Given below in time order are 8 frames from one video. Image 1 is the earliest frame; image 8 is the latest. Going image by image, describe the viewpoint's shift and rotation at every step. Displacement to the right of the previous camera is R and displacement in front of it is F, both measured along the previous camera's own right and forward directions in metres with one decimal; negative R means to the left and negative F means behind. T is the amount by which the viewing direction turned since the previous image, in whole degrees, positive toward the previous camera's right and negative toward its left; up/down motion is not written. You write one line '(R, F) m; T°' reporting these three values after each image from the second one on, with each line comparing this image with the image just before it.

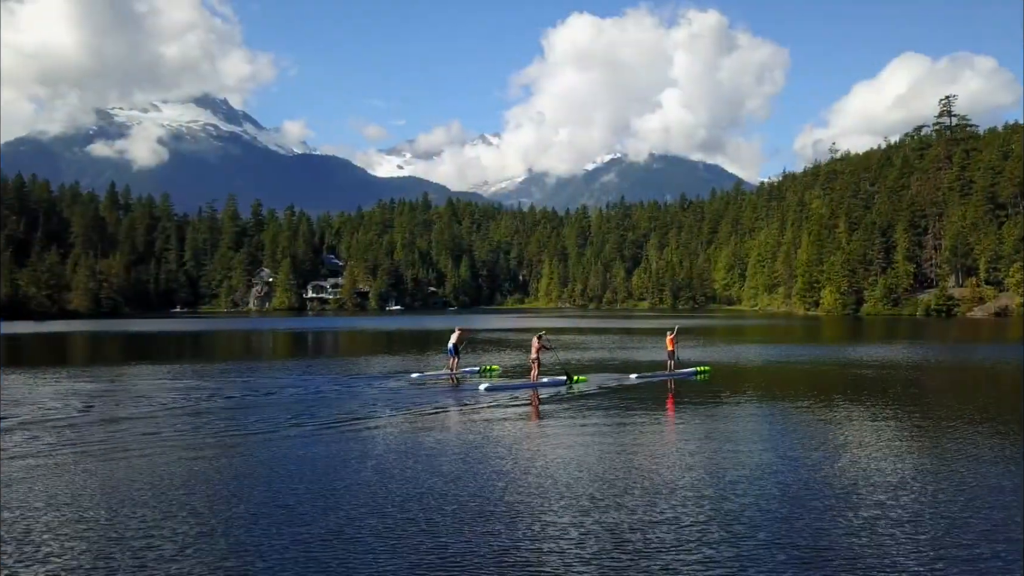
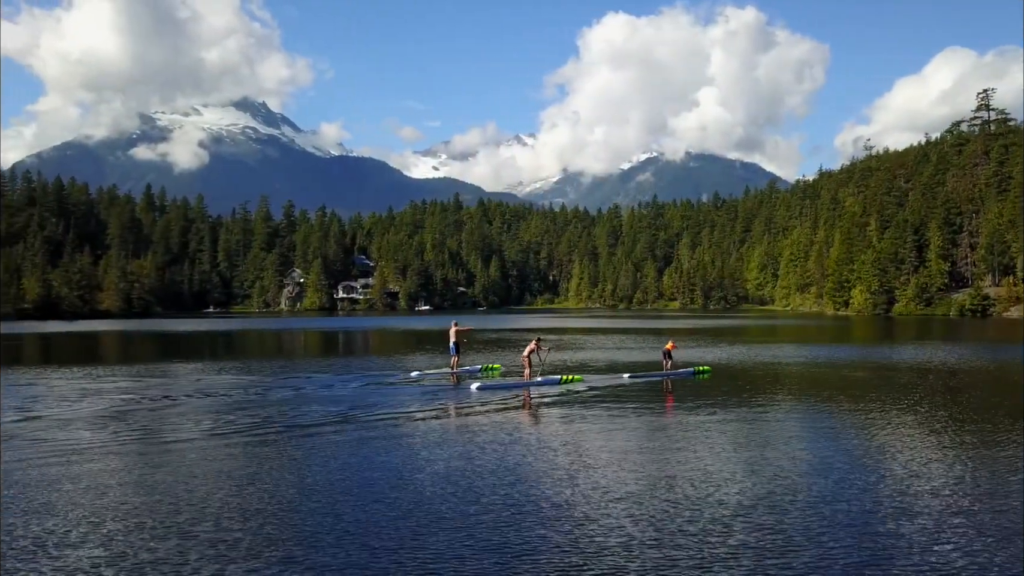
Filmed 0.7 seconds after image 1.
(+1.1, +0.6) m; -2°
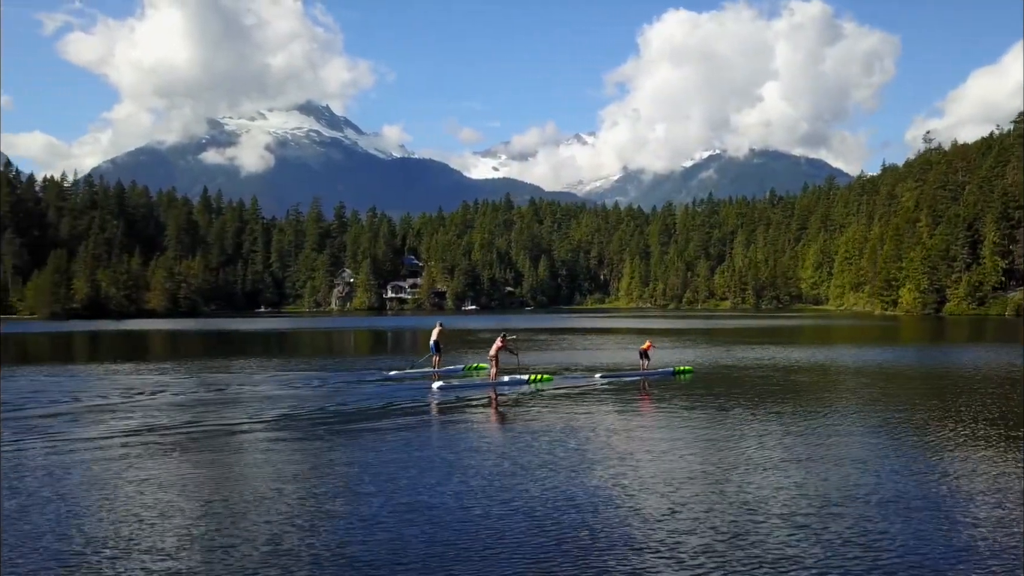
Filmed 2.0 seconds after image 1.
(+2.3, +1.2) m; -4°
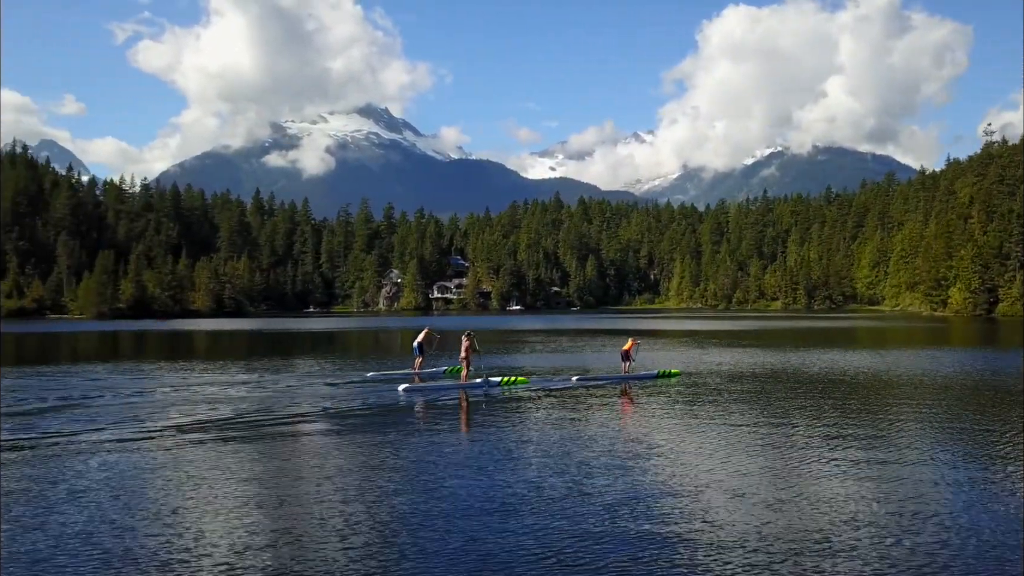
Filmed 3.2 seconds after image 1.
(+2.1, +1.1) m; -4°
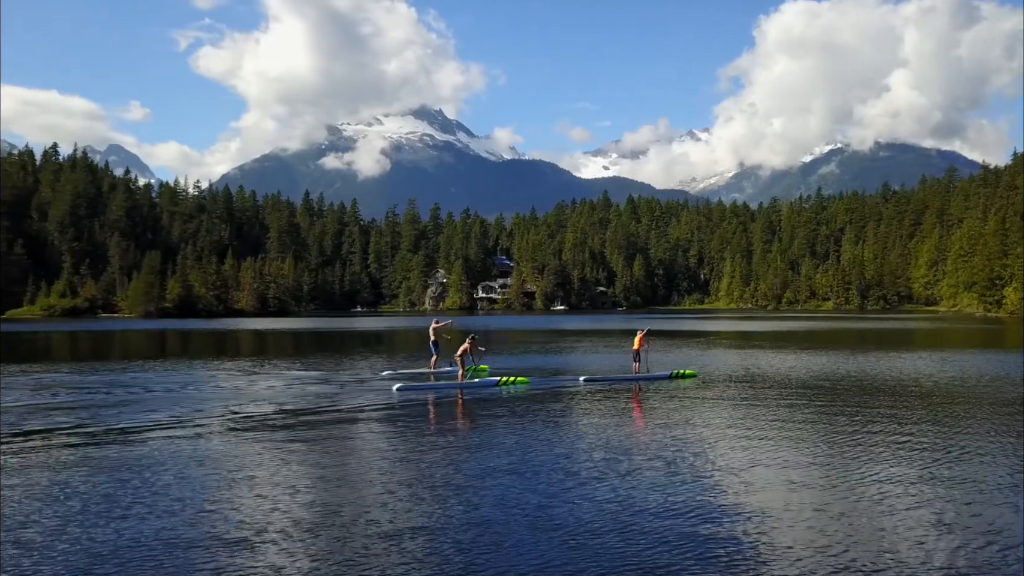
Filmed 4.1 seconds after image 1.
(+1.5, +0.8) m; -4°
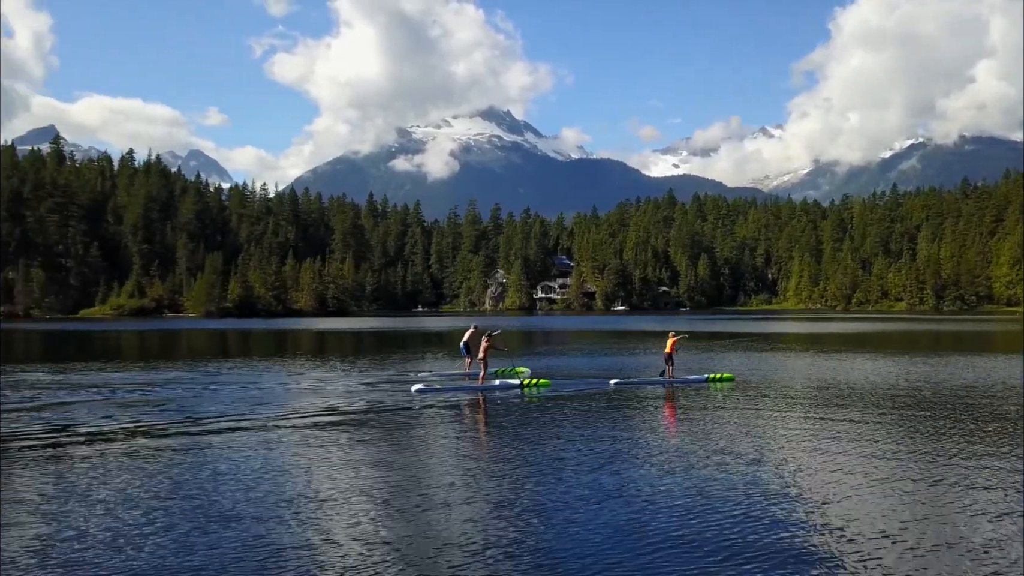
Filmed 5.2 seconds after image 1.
(+1.5, +0.9) m; -5°
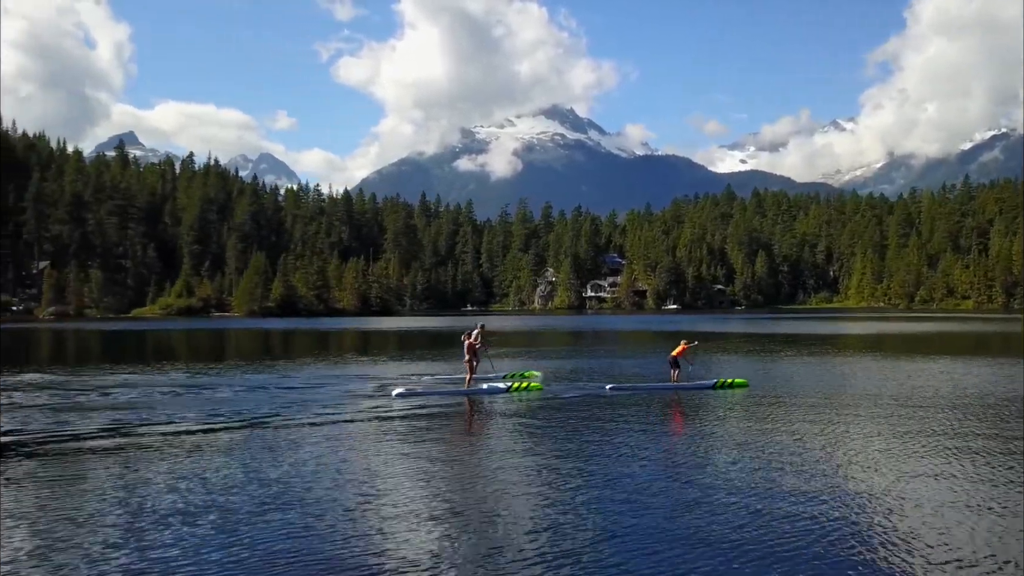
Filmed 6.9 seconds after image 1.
(+2.6, +1.5) m; -4°
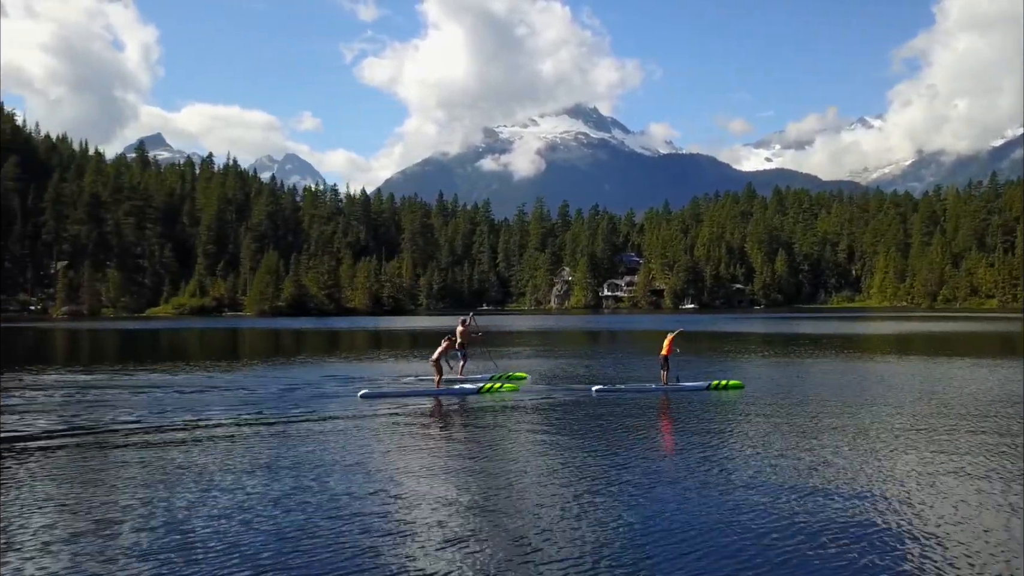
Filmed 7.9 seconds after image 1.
(+1.4, +0.7) m; -2°
